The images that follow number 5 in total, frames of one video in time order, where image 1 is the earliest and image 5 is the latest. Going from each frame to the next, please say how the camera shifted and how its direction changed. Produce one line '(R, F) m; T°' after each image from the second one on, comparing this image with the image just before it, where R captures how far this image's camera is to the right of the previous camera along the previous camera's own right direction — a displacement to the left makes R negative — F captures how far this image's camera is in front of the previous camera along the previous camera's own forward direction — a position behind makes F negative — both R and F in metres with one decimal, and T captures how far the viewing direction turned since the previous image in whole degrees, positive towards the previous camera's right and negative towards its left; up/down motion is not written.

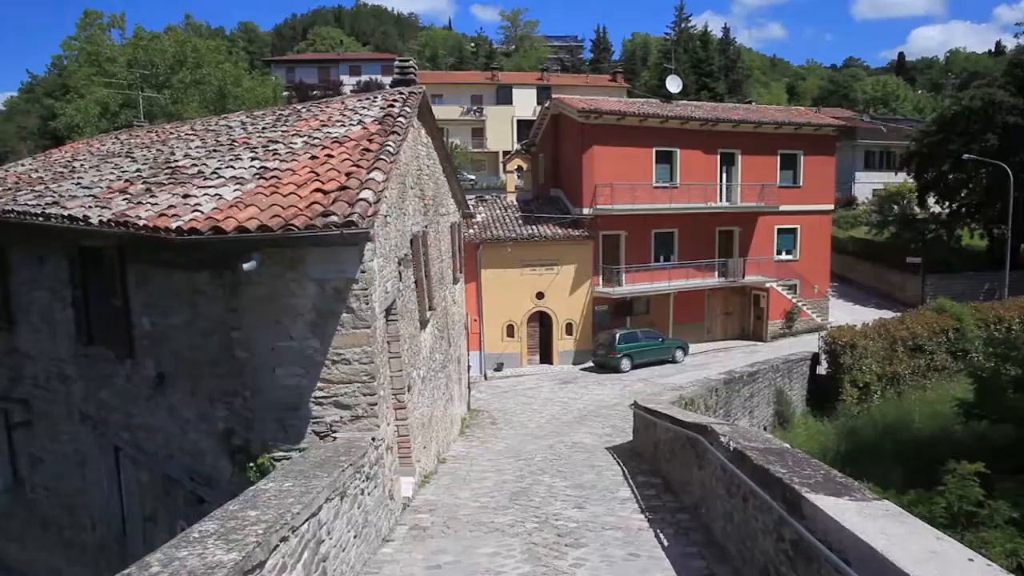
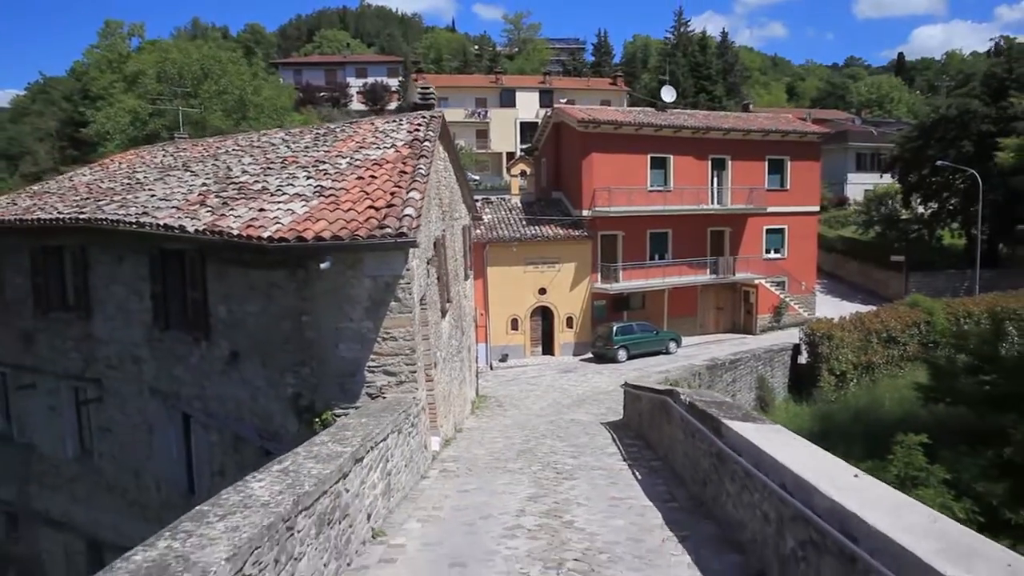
(-0.1, -1.4) m; 0°
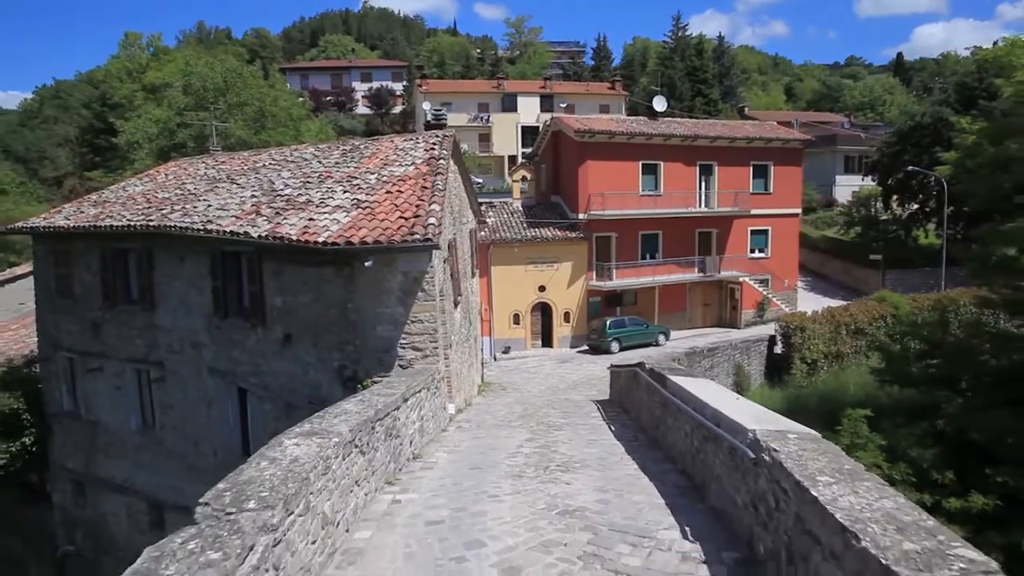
(0.0, -1.7) m; 0°
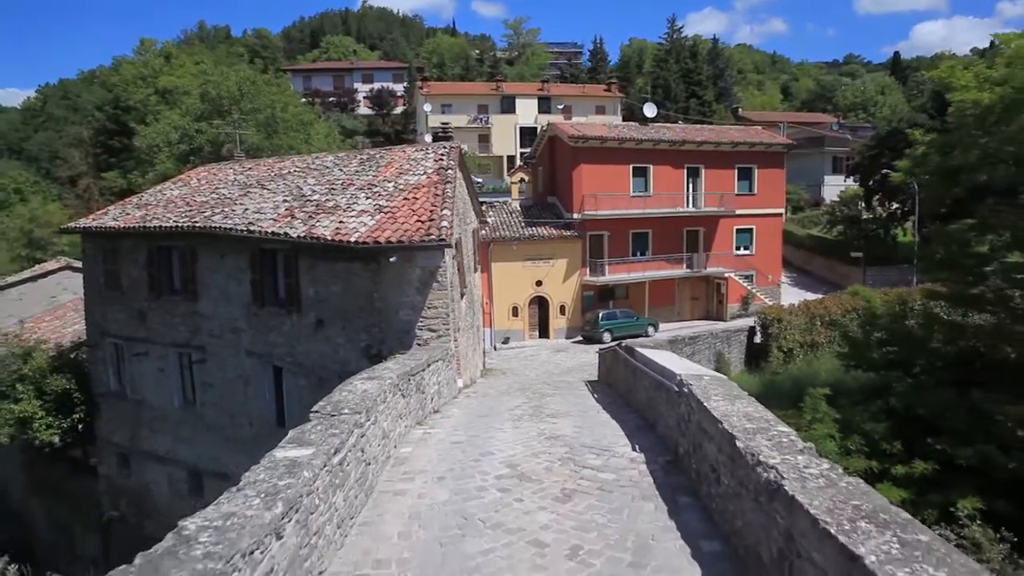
(0.0, -1.6) m; 0°
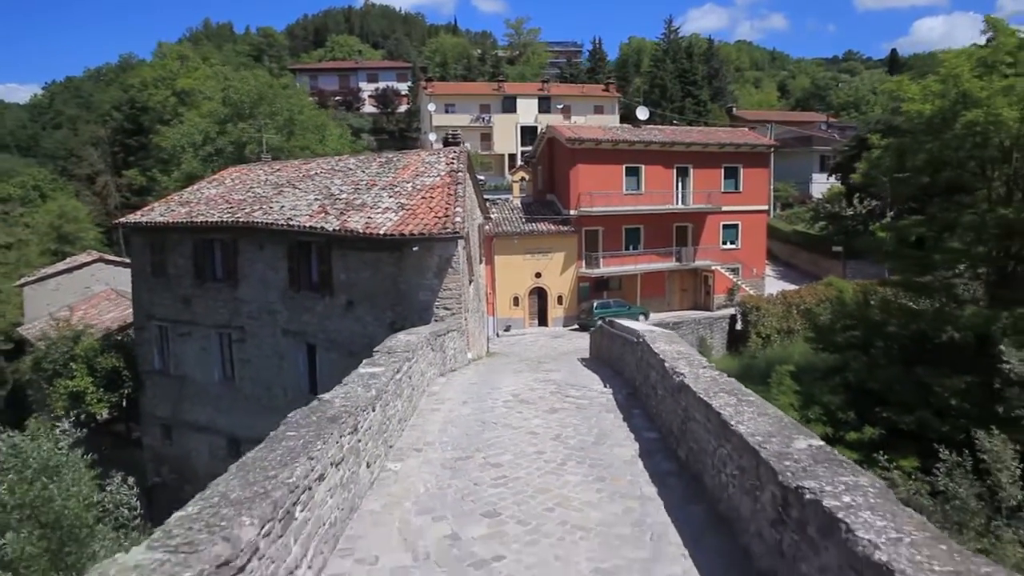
(0.0, -1.9) m; 0°
